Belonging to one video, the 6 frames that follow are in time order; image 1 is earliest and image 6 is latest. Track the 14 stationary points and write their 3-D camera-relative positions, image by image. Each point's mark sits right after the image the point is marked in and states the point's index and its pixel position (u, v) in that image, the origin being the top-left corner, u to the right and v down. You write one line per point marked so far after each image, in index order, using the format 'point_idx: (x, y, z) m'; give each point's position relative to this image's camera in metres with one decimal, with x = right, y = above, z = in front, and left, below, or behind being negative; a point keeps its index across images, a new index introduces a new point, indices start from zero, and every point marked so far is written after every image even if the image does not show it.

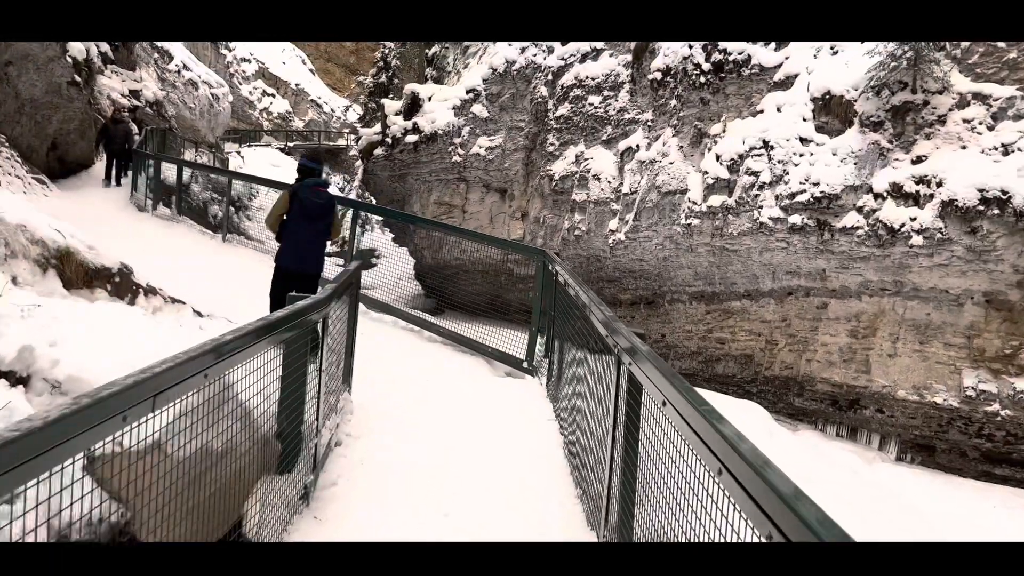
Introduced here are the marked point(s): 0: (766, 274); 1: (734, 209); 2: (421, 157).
0: (+2.3, +0.1, +7.4) m
1: (+2.0, +0.7, +7.4) m
2: (-1.2, +1.7, +10.8) m
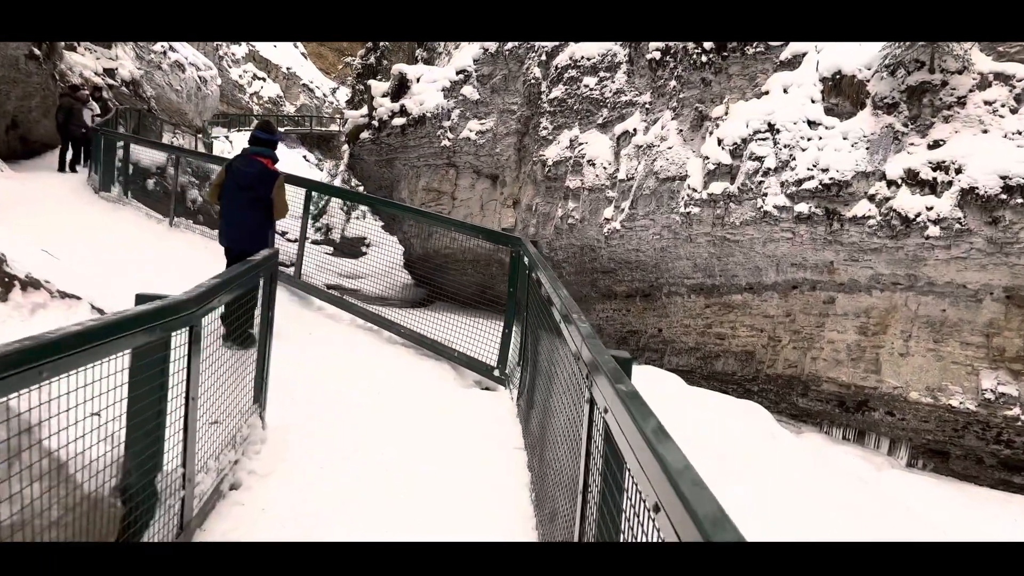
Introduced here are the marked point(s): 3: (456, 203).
0: (+2.2, +0.2, +7.0) m
1: (+1.9, +0.8, +6.9) m
2: (-1.3, +1.9, +10.3) m
3: (-0.7, +1.1, +10.3) m
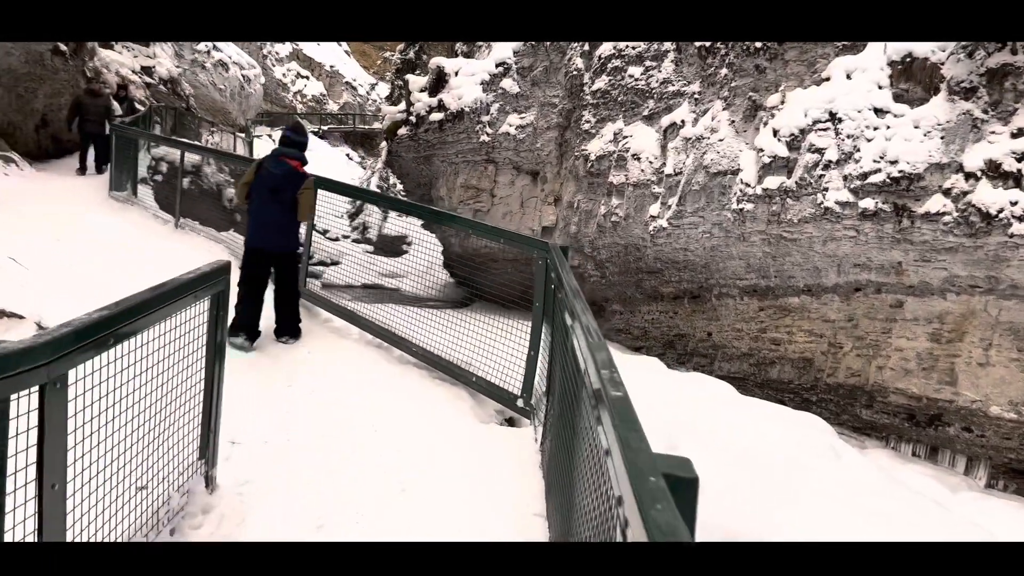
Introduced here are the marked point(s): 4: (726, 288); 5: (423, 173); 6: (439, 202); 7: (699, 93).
0: (+2.6, +0.2, +6.5) m
1: (+2.2, +0.8, +6.4) m
2: (-0.8, +1.9, +10.0) m
3: (-0.2, +1.1, +9.9) m
4: (+2.0, 0.0, +7.4) m
5: (-1.2, +1.6, +10.8) m
6: (-1.0, +1.1, +10.6) m
7: (+1.8, +1.9, +7.7) m
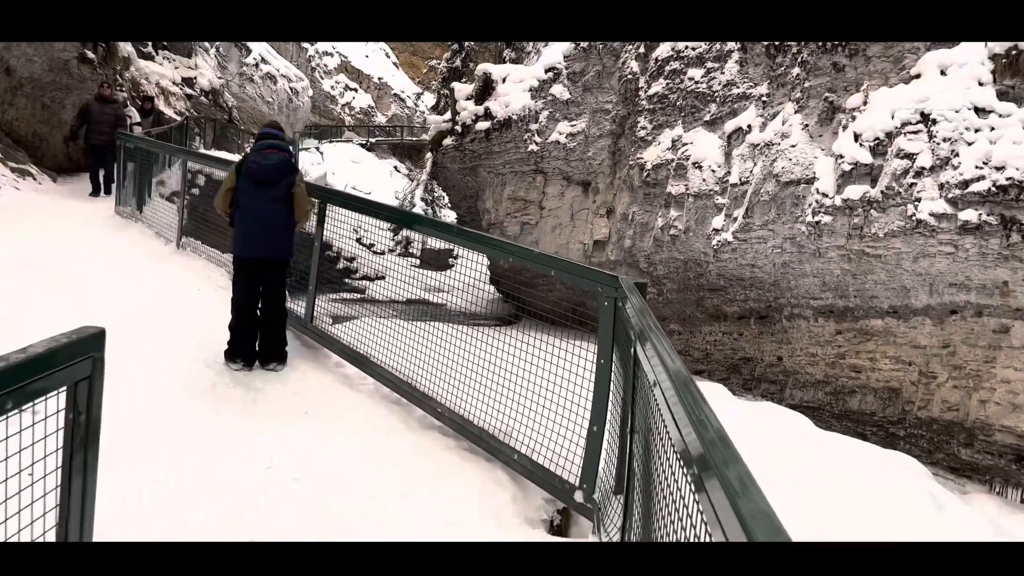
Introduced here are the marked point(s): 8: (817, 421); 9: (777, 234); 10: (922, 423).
0: (+2.9, 0.0, +5.7) m
1: (+2.6, +0.6, +5.7) m
2: (-0.2, +1.7, +9.5) m
3: (+0.4, +0.9, +9.3) m
4: (+2.4, -0.2, +6.7) m
5: (-0.6, +1.3, +10.3) m
6: (-0.3, +0.9, +10.1) m
7: (+2.2, +1.7, +7.1) m
8: (+2.6, -1.1, +6.7) m
9: (+2.2, +0.4, +6.5) m
10: (+3.0, -1.0, +5.9) m
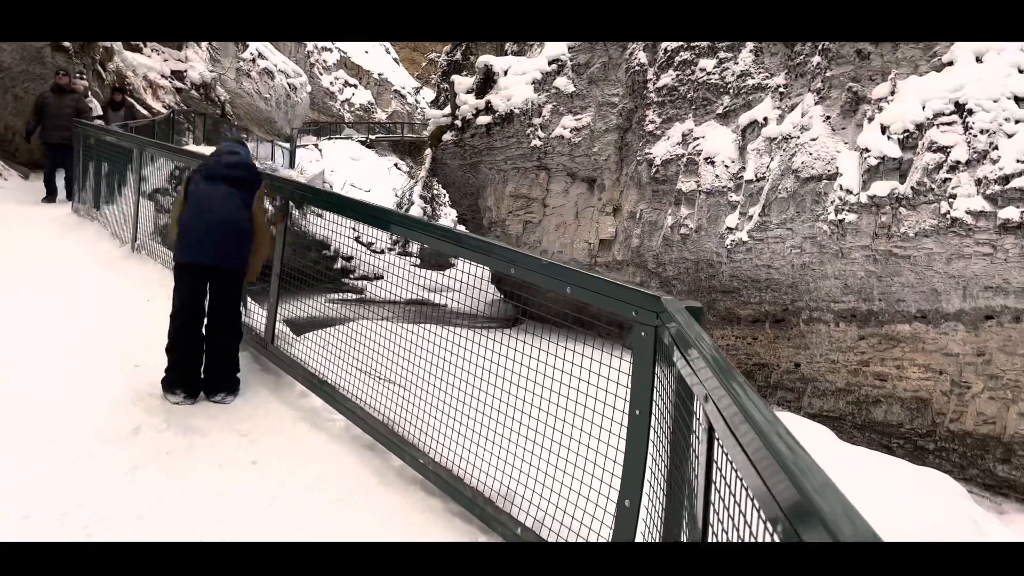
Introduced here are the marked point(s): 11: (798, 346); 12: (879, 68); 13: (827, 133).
0: (+2.9, 0.0, +5.3) m
1: (+2.6, +0.6, +5.3) m
2: (-0.2, +1.7, +9.1) m
3: (+0.4, +0.9, +8.9) m
4: (+2.4, -0.2, +6.3) m
5: (-0.5, +1.3, +10.0) m
6: (-0.3, +0.9, +9.7) m
7: (+2.3, +1.7, +6.7) m
8: (+2.6, -1.1, +6.3) m
9: (+2.2, +0.4, +6.1) m
10: (+3.0, -1.0, +5.5) m
11: (+2.4, -0.5, +6.6) m
12: (+2.7, +1.6, +5.8) m
13: (+2.4, +1.2, +6.0) m
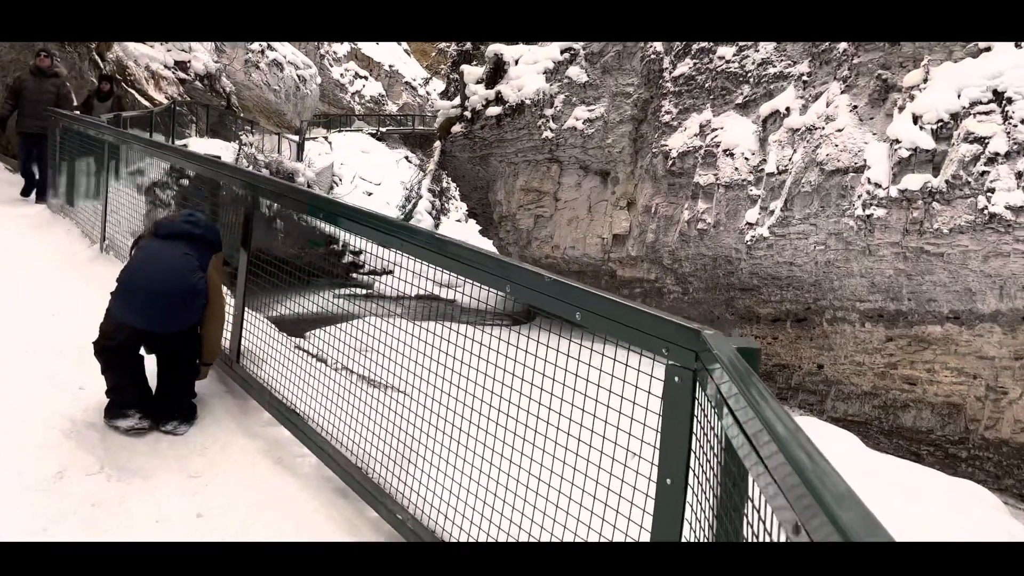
0: (+3.0, 0.0, +5.0) m
1: (+2.7, +0.6, +5.0) m
2: (-0.1, +1.7, +8.8) m
3: (+0.5, +0.9, +8.6) m
4: (+2.5, -0.2, +6.0) m
5: (-0.4, +1.4, +9.7) m
6: (-0.2, +0.9, +9.4) m
7: (+2.3, +1.7, +6.4) m
8: (+2.7, -1.1, +6.0) m
9: (+2.2, +0.4, +5.8) m
10: (+3.1, -1.0, +5.2) m
11: (+2.4, -0.5, +6.3) m
12: (+2.7, +1.6, +5.5) m
13: (+2.4, +1.2, +5.7) m
